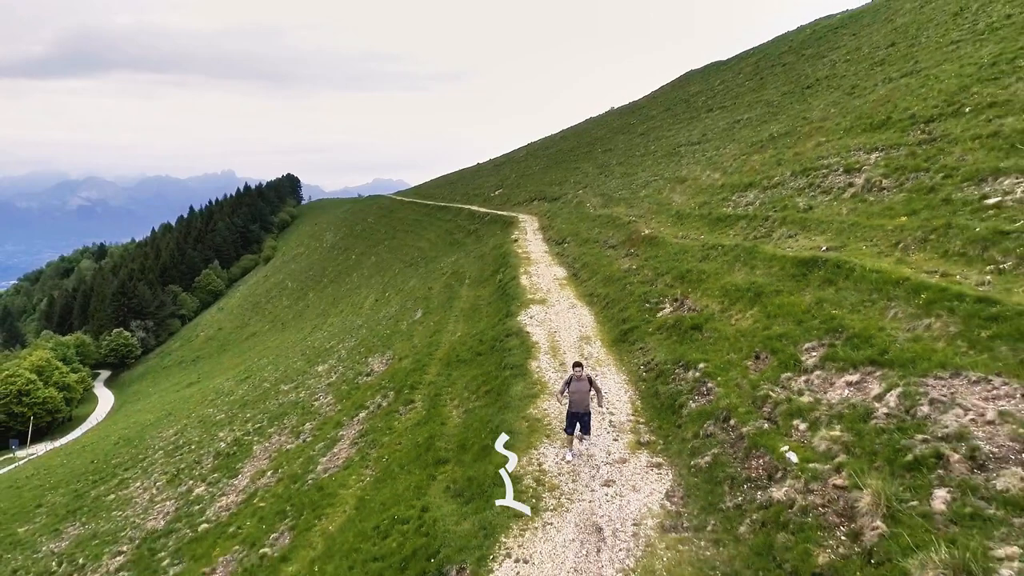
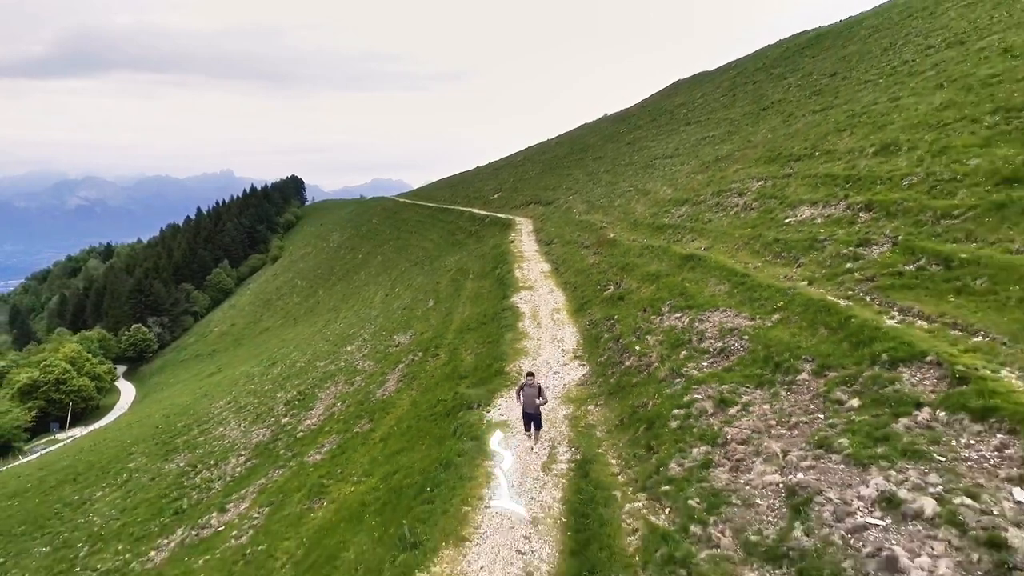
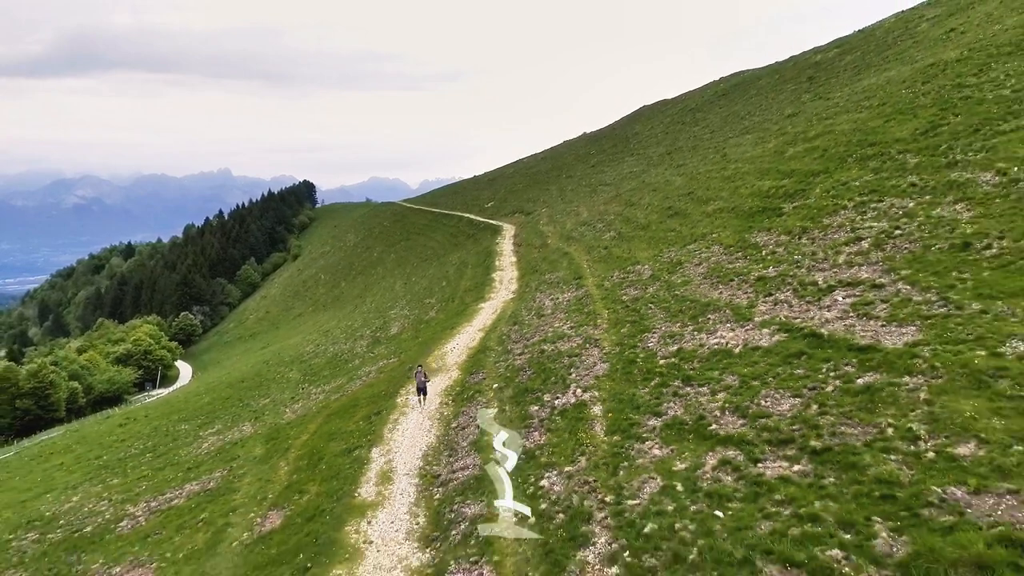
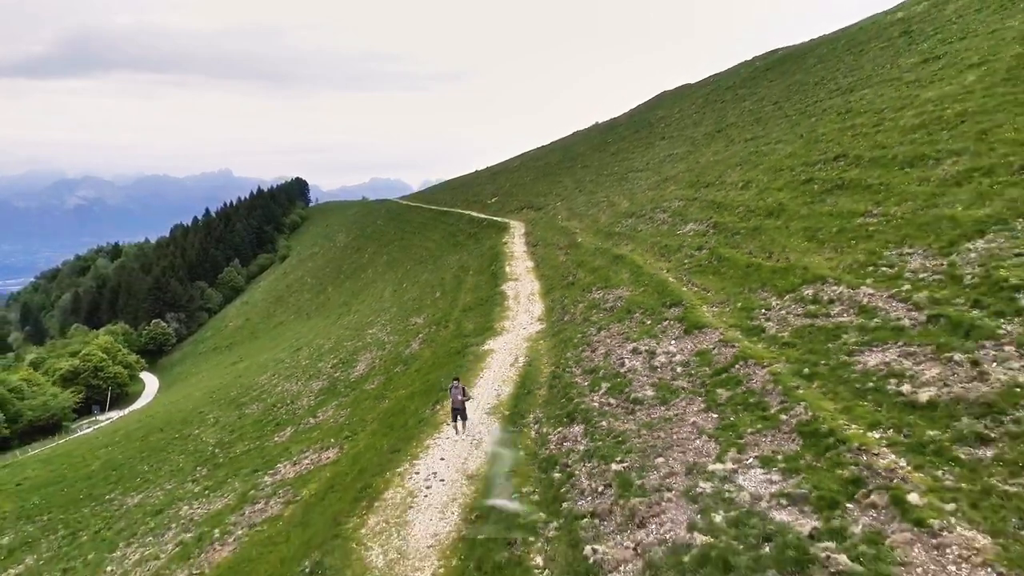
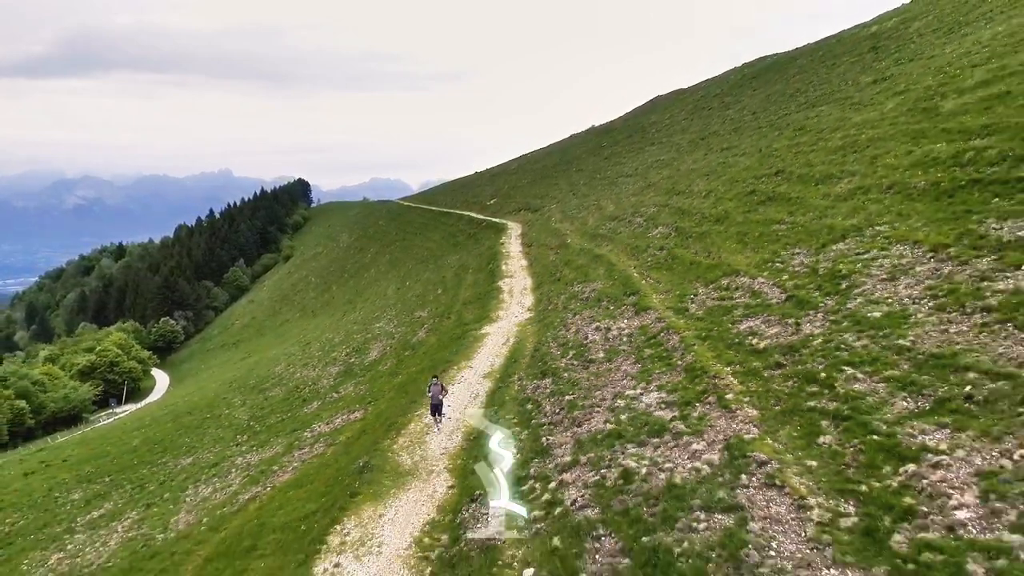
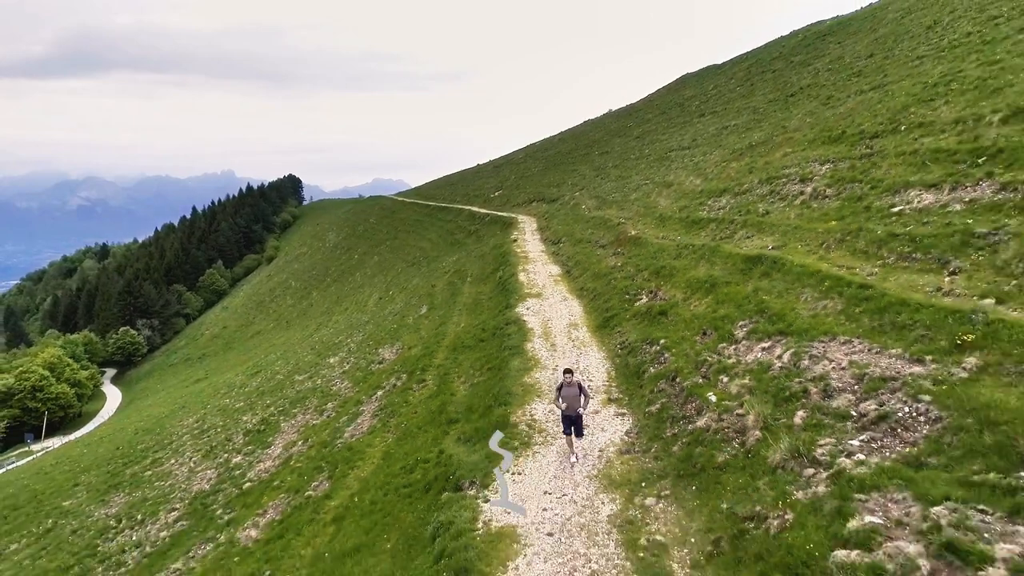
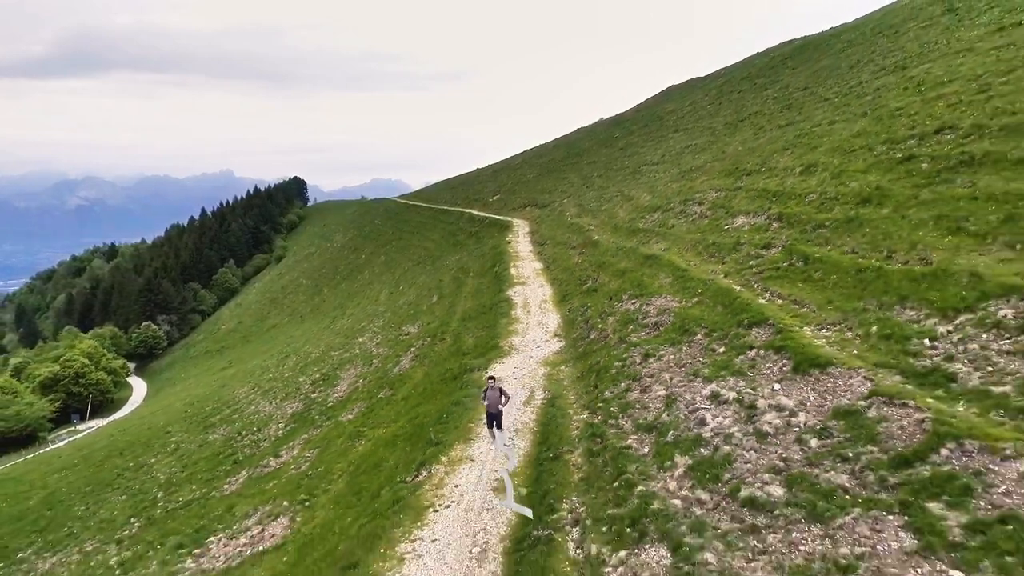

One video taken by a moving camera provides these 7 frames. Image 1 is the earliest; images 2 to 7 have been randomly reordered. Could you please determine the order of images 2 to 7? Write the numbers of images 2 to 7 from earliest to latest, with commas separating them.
6, 2, 7, 4, 5, 3
